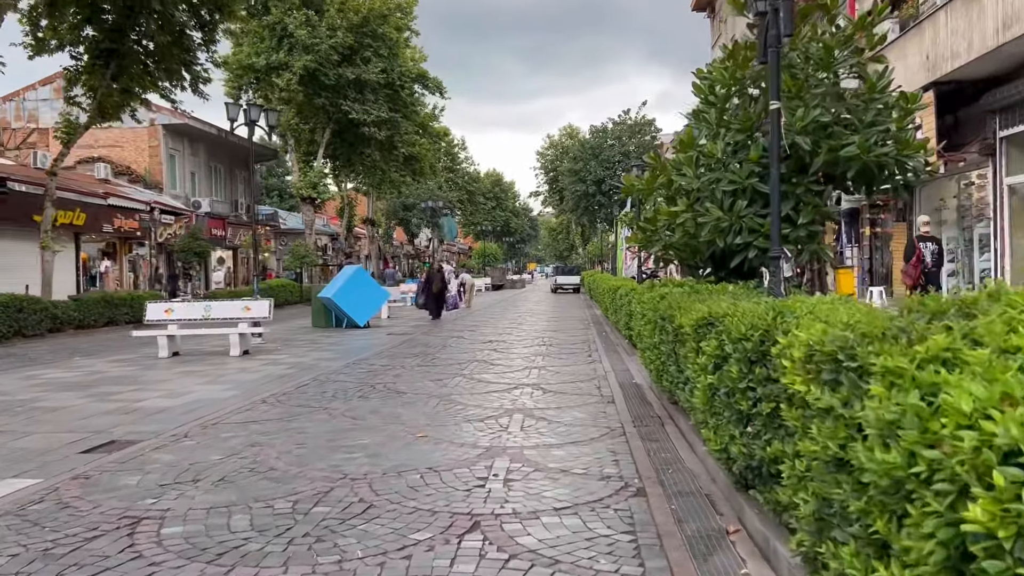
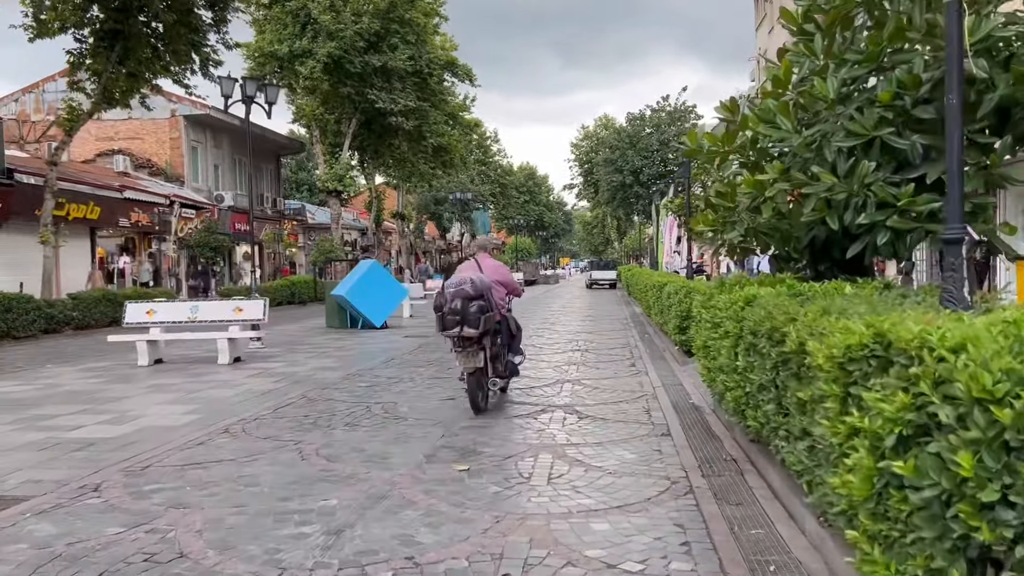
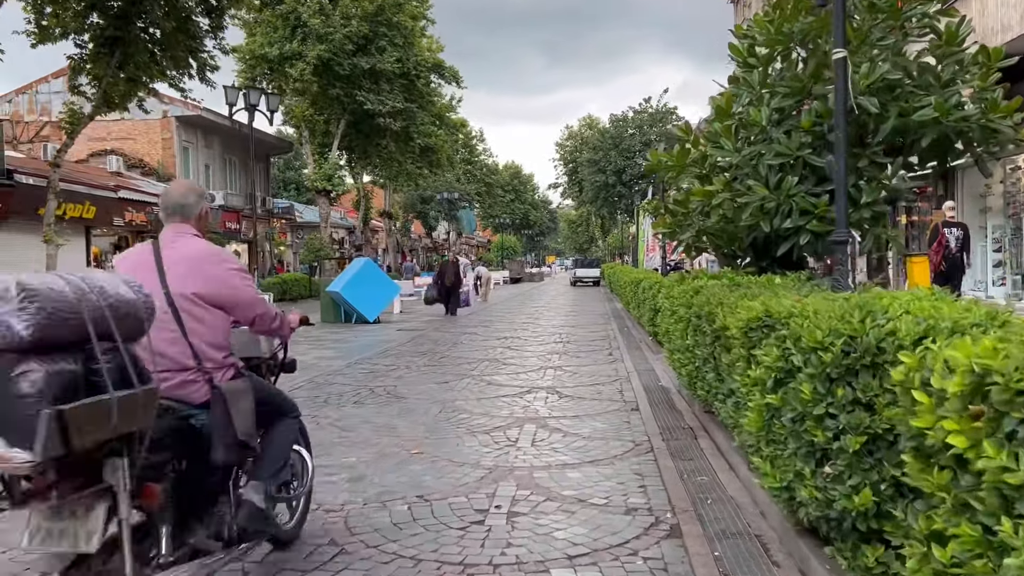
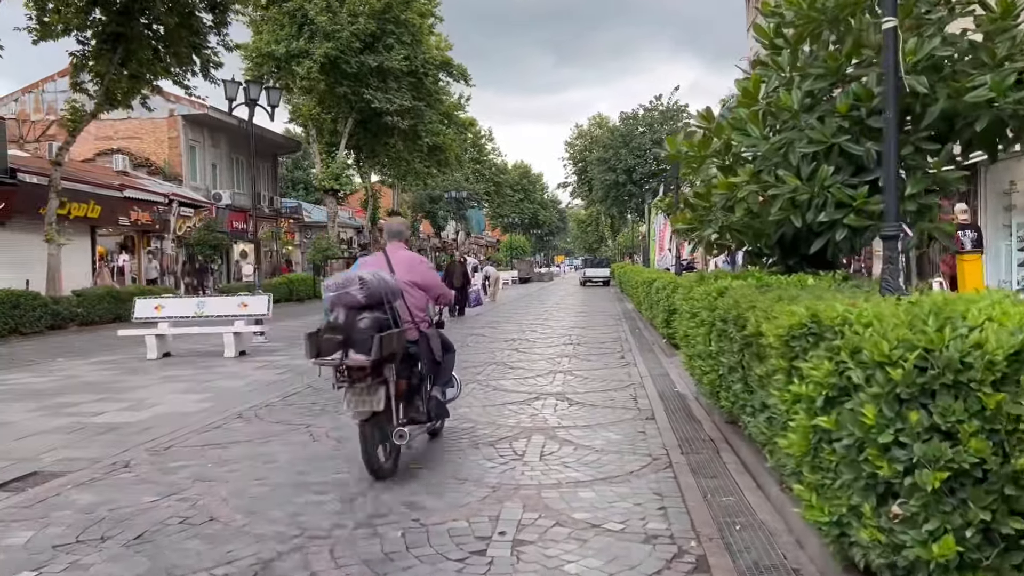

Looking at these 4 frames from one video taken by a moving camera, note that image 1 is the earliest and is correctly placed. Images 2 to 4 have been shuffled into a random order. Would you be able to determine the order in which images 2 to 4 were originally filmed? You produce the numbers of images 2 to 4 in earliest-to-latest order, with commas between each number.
3, 4, 2
